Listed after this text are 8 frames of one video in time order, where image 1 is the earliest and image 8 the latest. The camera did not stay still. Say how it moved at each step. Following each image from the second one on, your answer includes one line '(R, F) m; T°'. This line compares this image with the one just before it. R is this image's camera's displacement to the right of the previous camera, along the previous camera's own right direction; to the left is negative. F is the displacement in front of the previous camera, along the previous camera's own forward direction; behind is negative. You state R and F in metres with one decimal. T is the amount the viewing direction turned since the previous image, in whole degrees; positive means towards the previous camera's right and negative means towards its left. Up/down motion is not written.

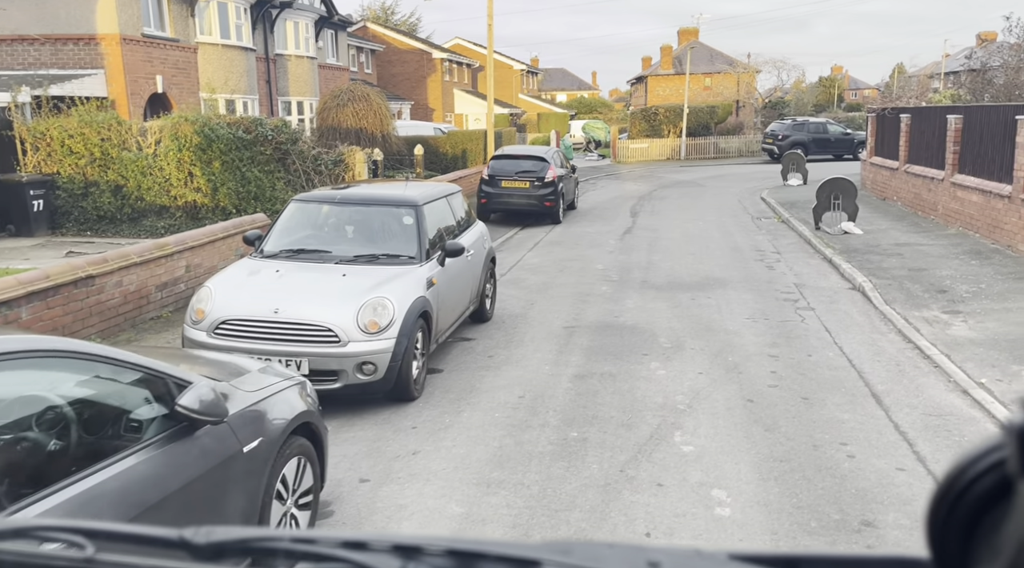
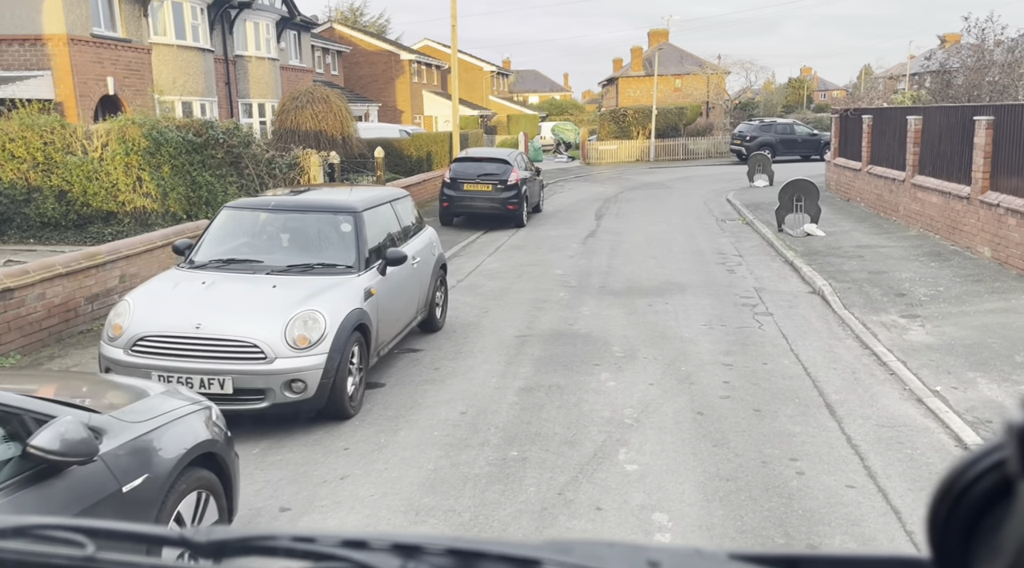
(+0.2, +0.3) m; +2°
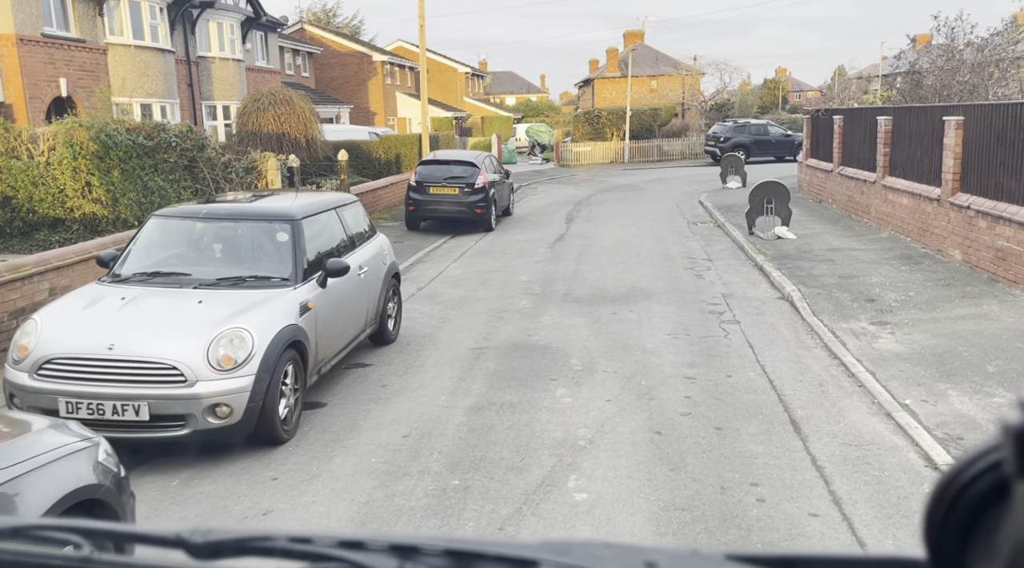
(+0.2, +0.4) m; +1°
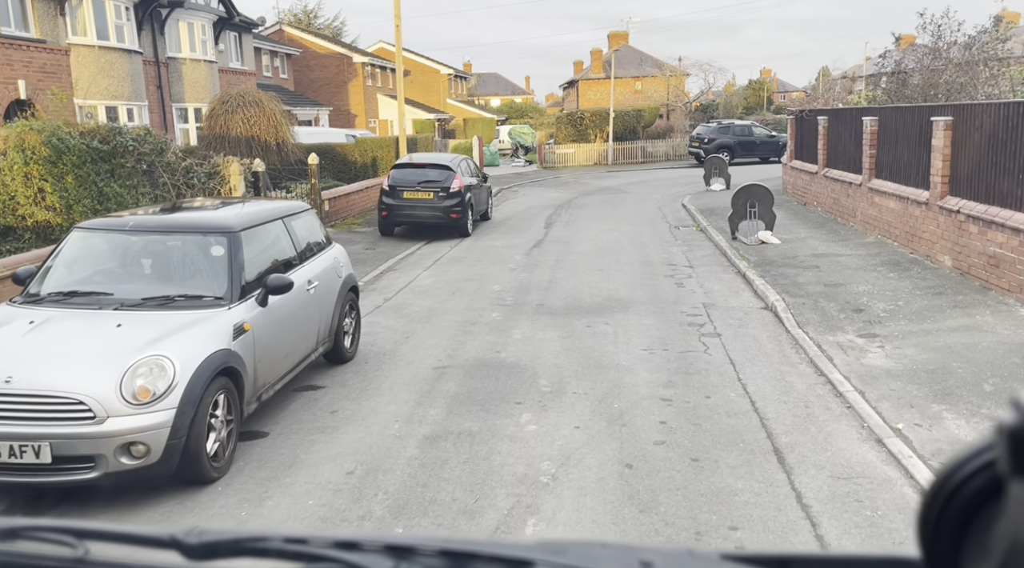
(+0.2, +0.6) m; +1°
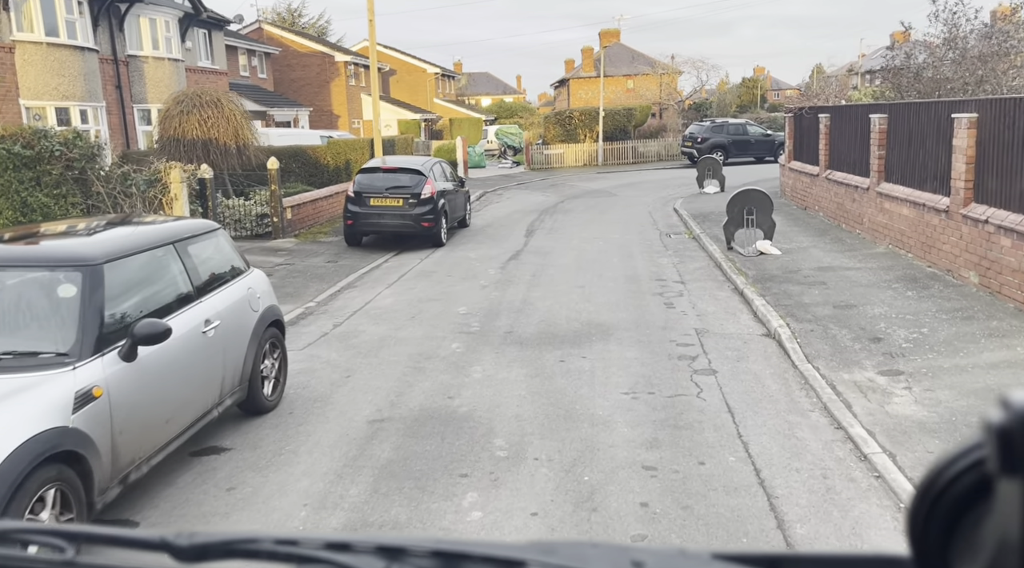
(+0.3, +1.4) m; 0°
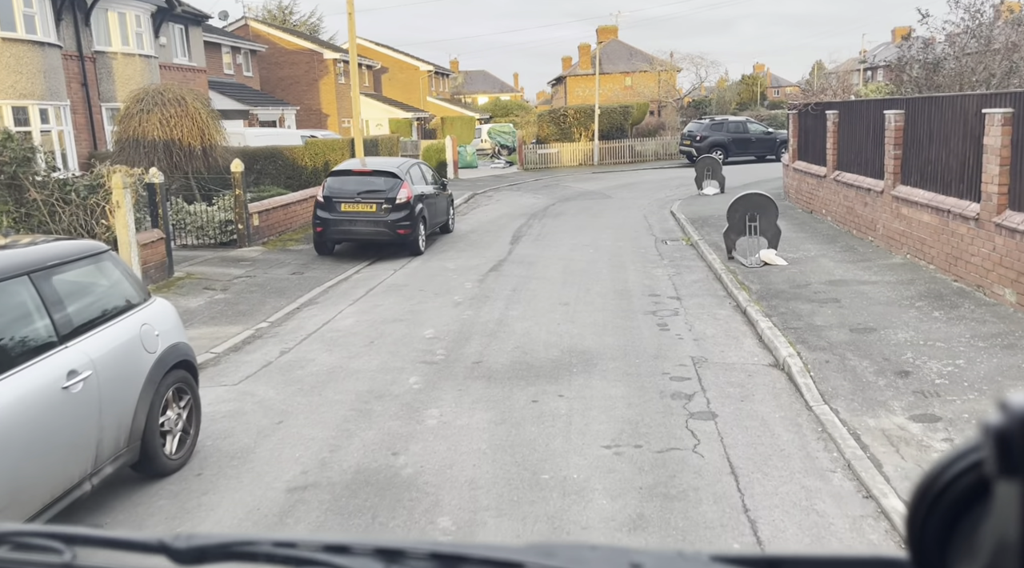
(+0.3, +1.2) m; 0°
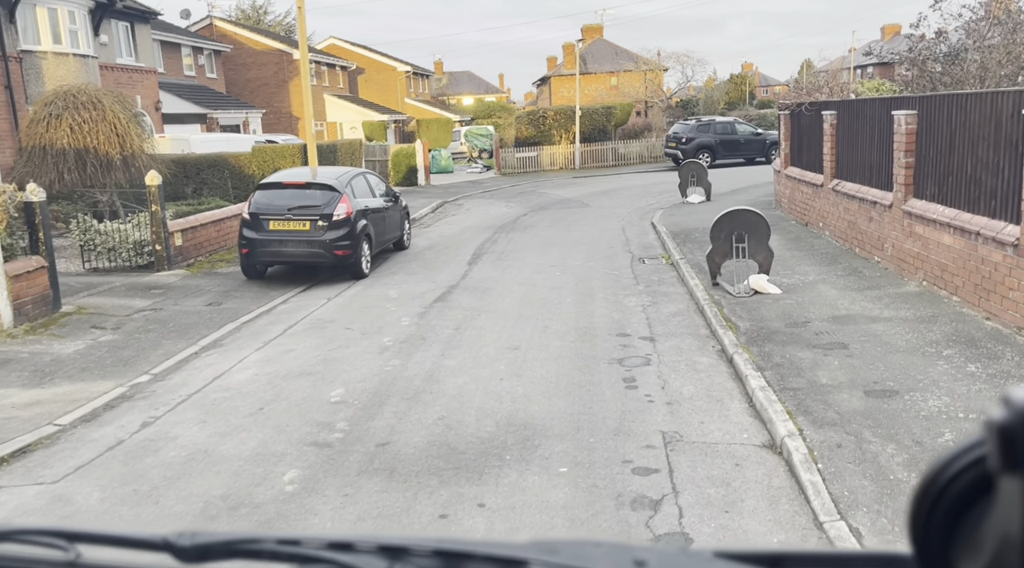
(+0.5, +1.9) m; +1°
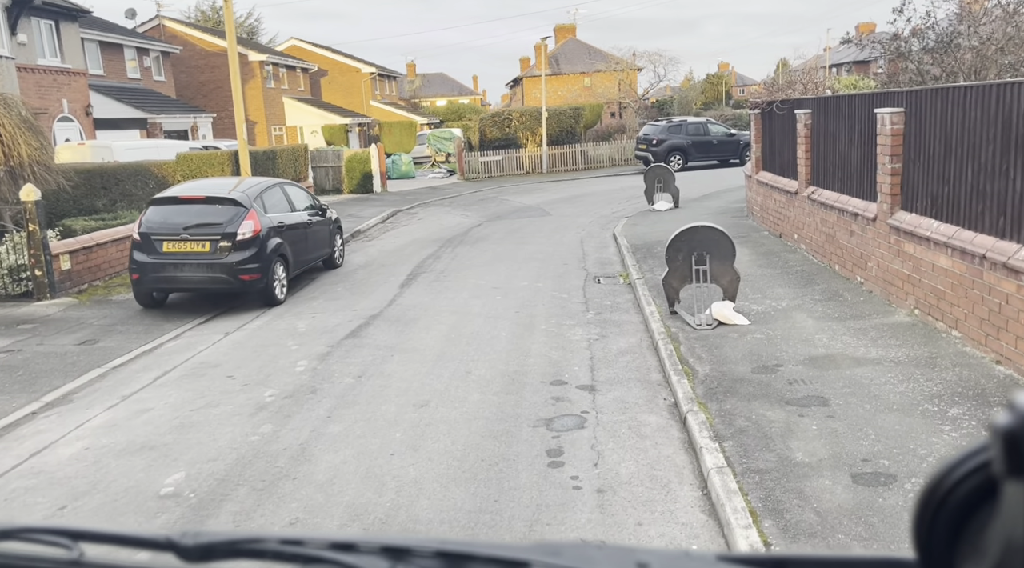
(+0.6, +1.6) m; +1°
